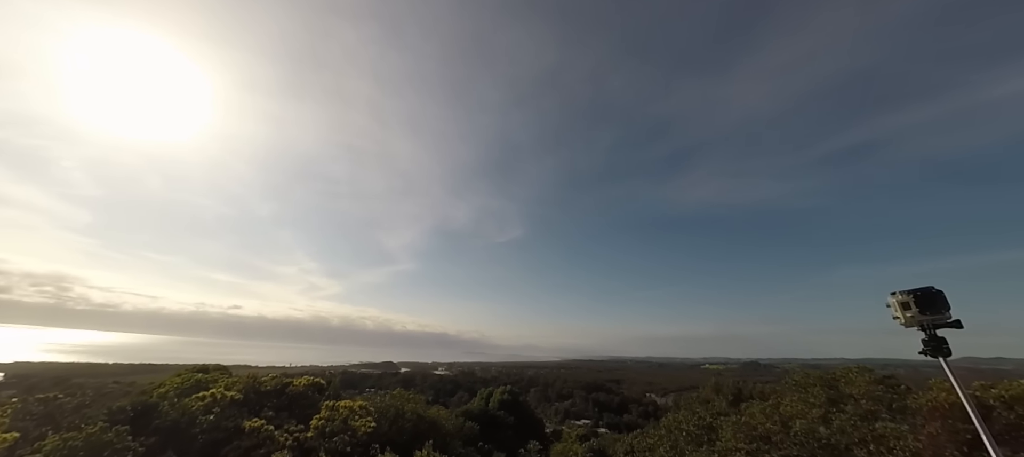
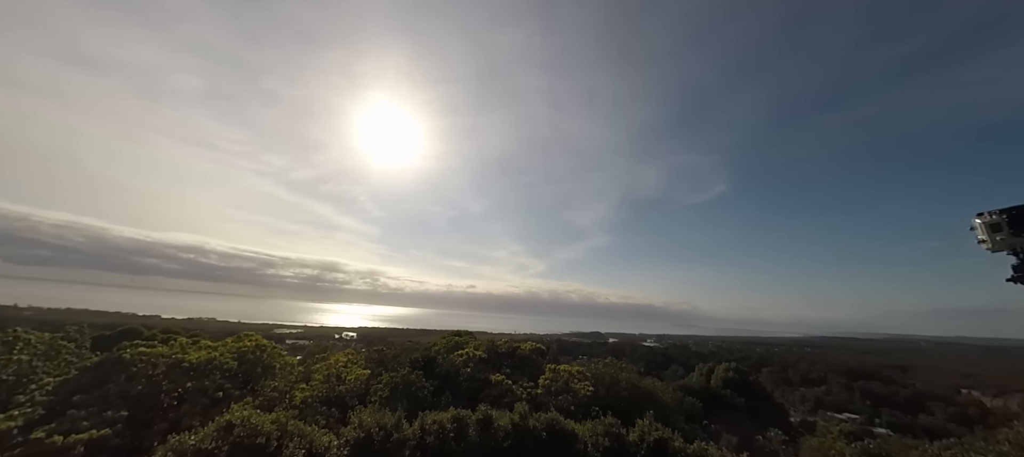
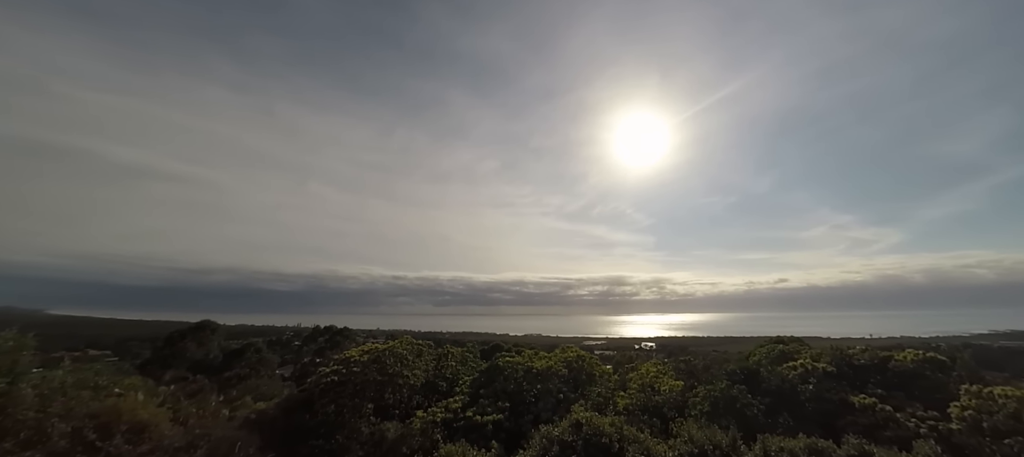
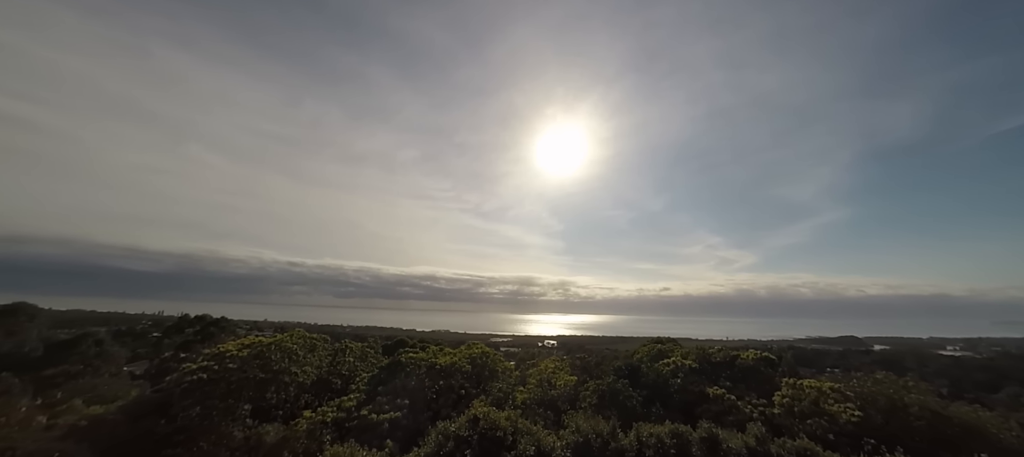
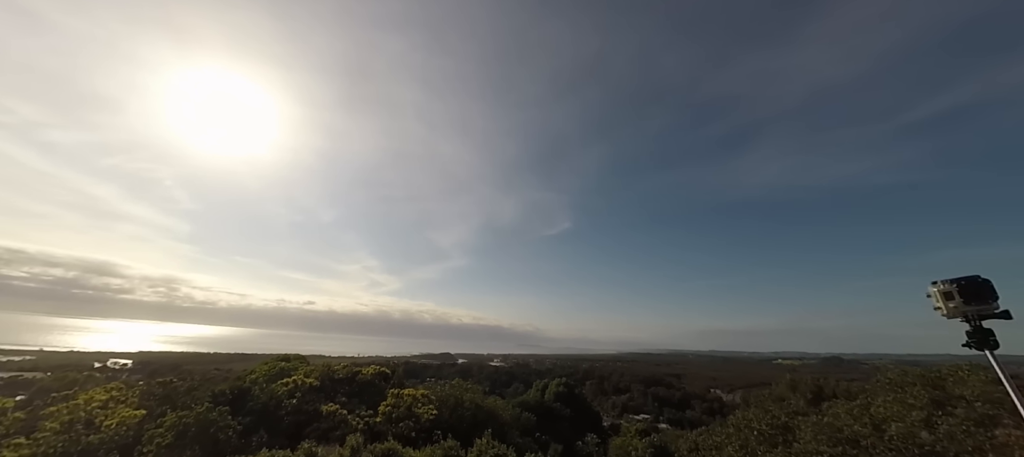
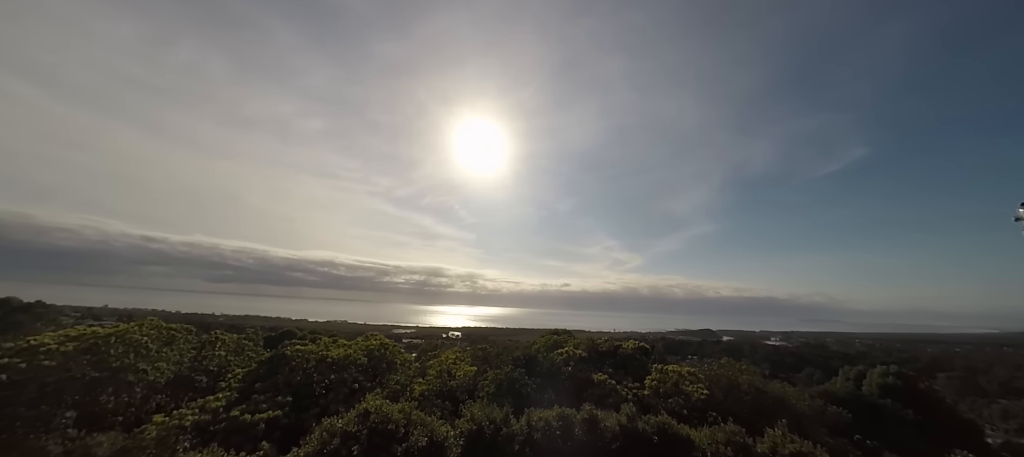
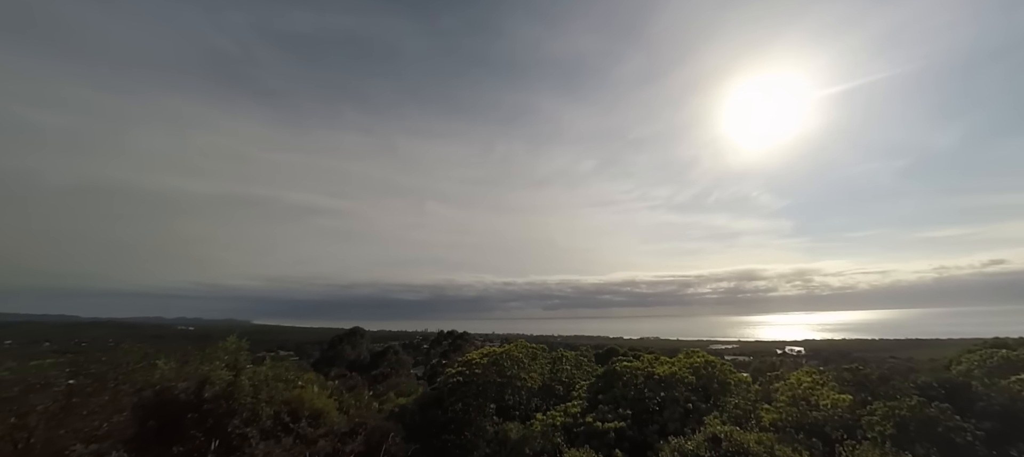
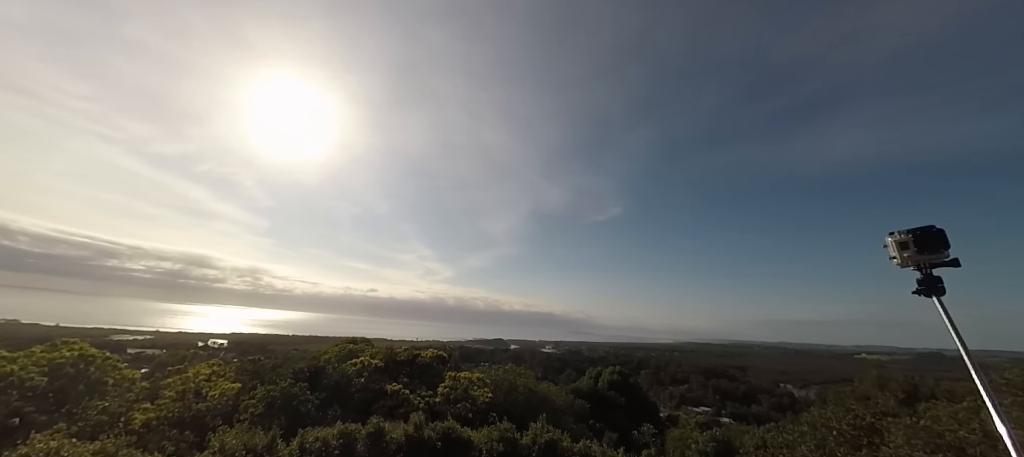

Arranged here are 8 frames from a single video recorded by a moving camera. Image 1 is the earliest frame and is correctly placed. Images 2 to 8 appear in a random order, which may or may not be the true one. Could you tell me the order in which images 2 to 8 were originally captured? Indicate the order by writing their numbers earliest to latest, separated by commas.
5, 8, 2, 6, 4, 3, 7
